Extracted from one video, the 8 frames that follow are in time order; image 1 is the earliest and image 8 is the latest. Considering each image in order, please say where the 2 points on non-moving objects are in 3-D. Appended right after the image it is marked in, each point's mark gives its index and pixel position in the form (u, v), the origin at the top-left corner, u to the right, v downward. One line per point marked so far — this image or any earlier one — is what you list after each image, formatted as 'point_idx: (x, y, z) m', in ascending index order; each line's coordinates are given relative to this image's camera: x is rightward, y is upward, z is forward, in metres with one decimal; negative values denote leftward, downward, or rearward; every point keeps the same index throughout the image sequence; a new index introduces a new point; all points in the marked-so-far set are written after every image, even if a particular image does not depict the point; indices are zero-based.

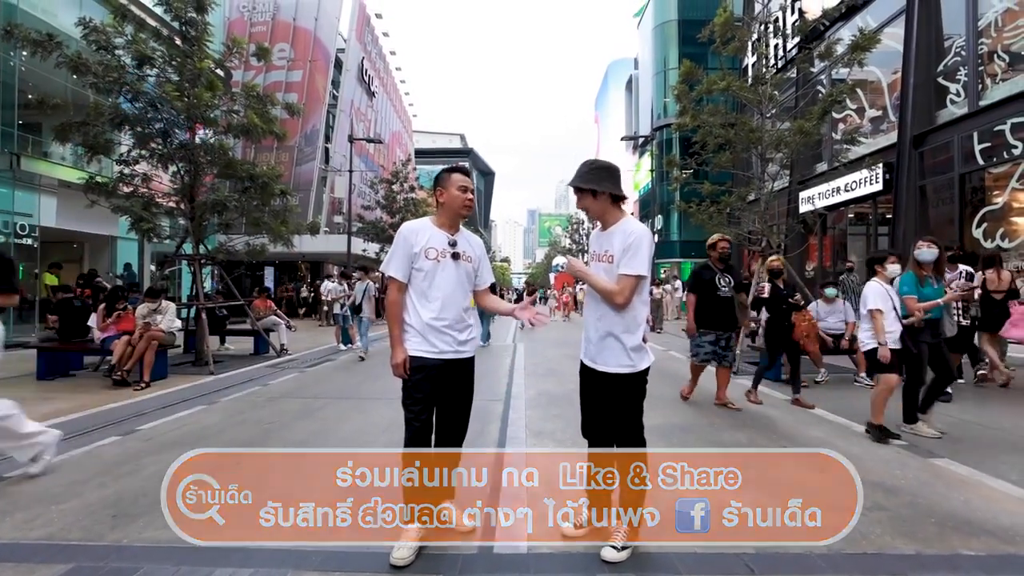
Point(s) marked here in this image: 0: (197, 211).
0: (-5.3, +1.3, +10.9) m
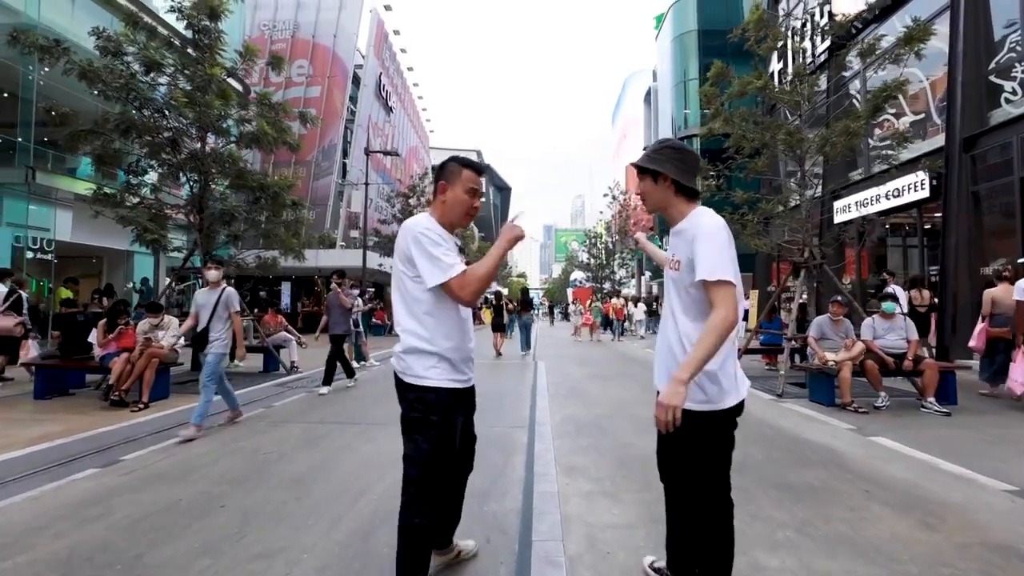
0: (-4.9, +1.0, +10.4) m
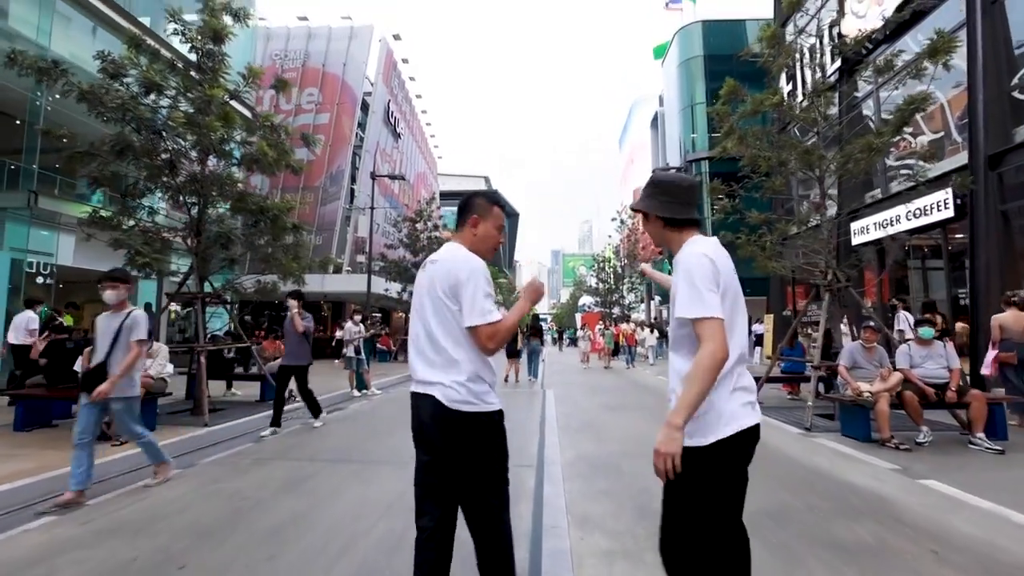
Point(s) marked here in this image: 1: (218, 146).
0: (-4.8, +0.6, +10.0) m
1: (-4.5, +2.1, +9.8) m
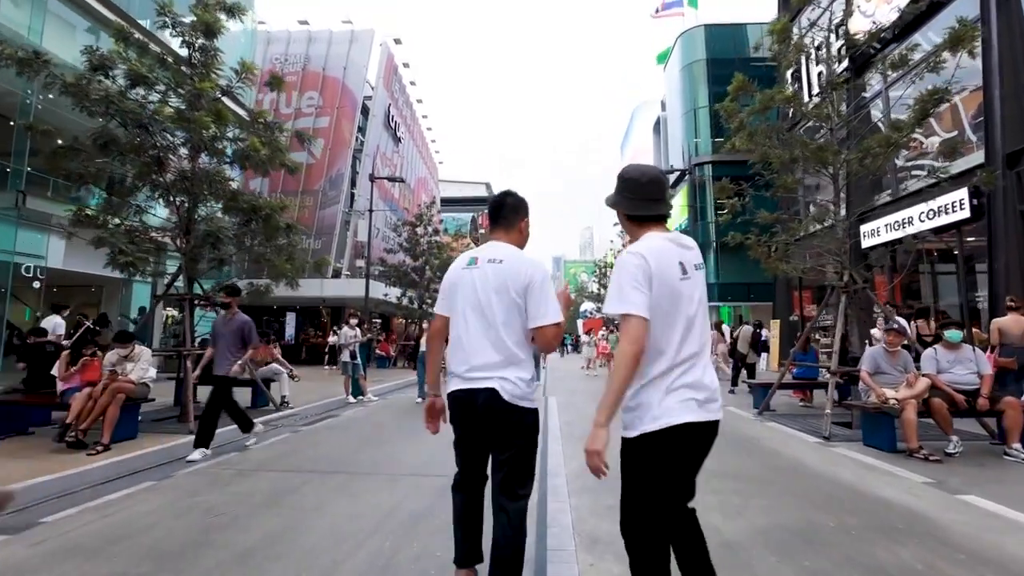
0: (-4.8, +0.6, +9.6) m
1: (-4.4, +2.1, +9.4) m
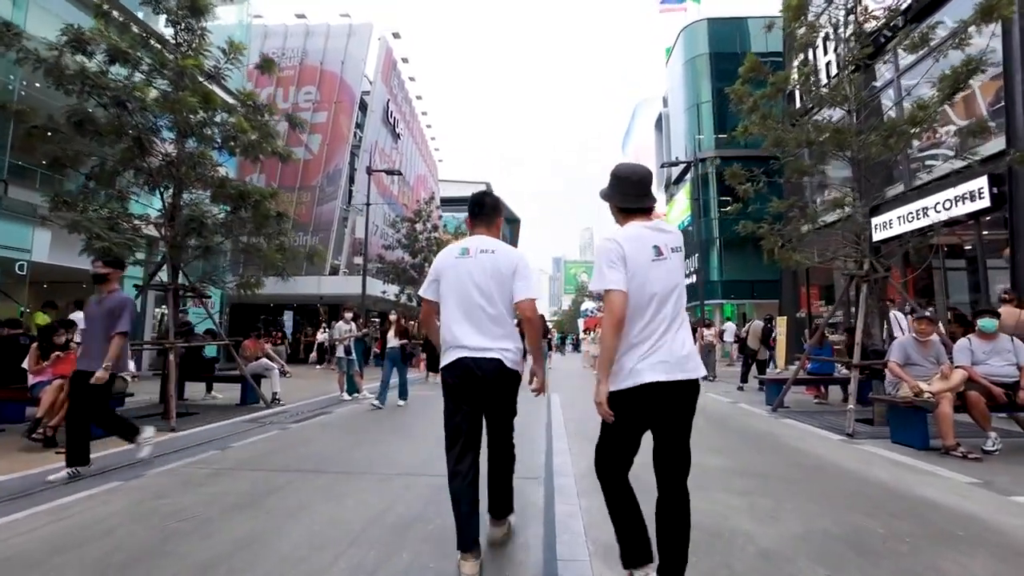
0: (-4.8, +0.8, +9.2) m
1: (-4.4, +2.3, +9.0) m
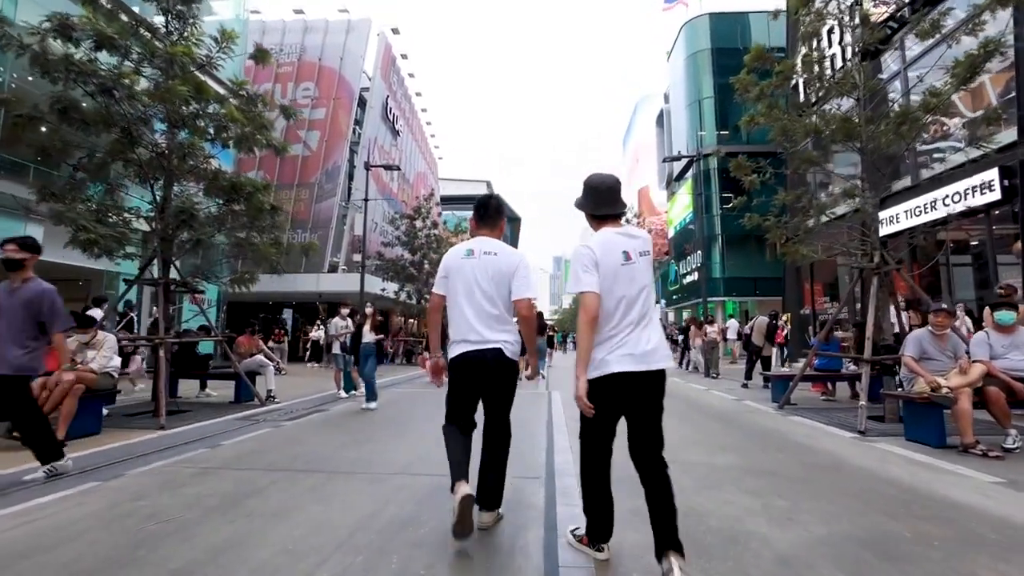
0: (-4.8, +0.8, +8.9) m
1: (-4.4, +2.3, +8.7) m
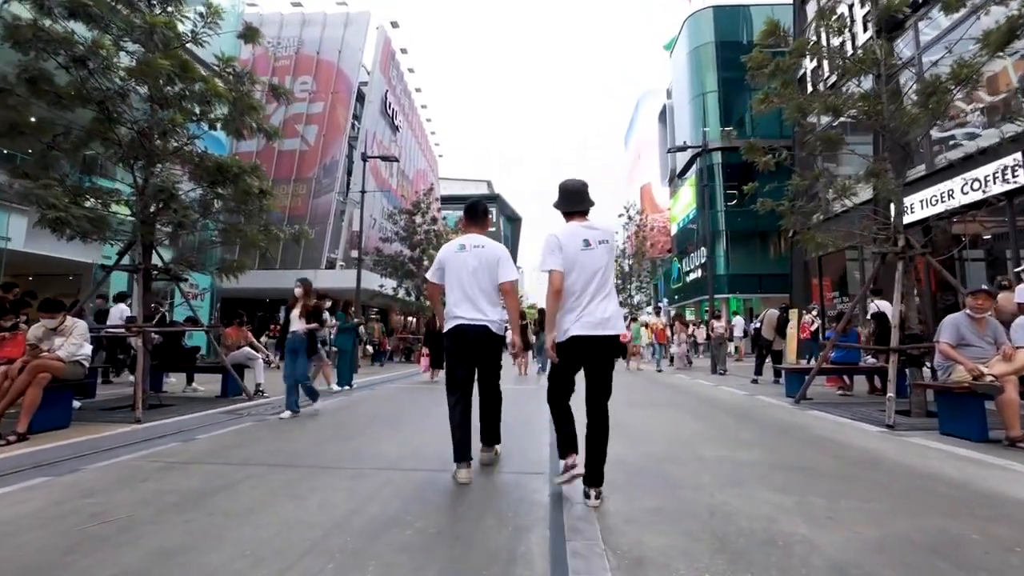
0: (-4.8, +1.0, +8.5) m
1: (-4.4, +2.5, +8.2) m
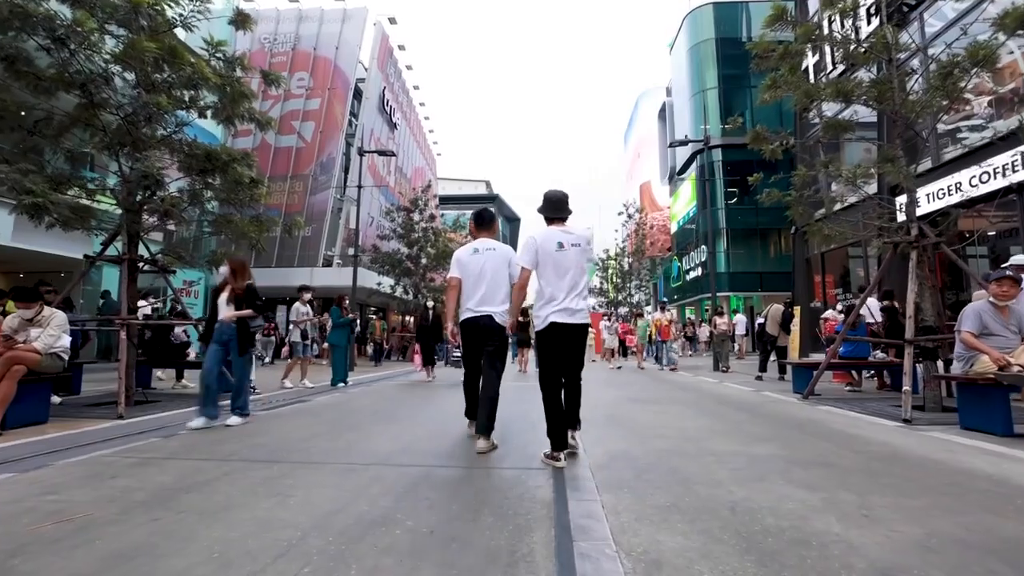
0: (-4.8, +1.1, +8.2) m
1: (-4.4, +2.6, +8.0) m
